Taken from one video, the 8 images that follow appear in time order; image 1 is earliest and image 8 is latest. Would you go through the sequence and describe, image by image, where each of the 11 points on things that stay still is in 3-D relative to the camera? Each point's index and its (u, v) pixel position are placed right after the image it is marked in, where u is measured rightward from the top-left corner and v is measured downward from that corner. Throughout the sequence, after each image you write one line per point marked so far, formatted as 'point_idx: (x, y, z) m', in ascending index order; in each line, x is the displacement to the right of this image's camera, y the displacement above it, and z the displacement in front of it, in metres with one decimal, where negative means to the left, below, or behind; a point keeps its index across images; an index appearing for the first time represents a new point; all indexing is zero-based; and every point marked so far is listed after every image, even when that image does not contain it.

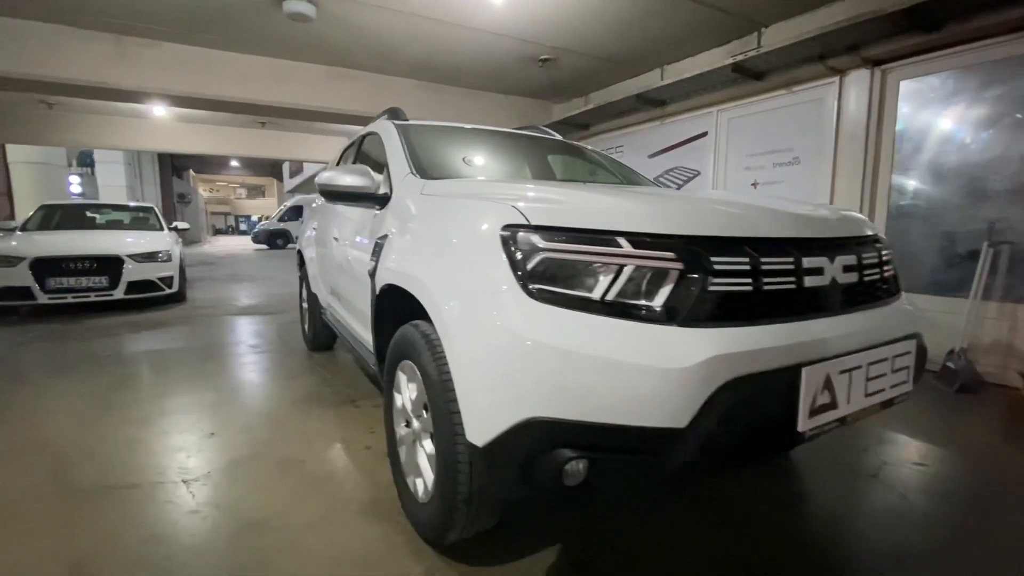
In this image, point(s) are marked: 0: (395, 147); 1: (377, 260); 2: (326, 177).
0: (-0.7, +0.8, +2.7) m
1: (-0.6, +0.1, +2.2) m
2: (-1.0, +0.6, +2.5) m
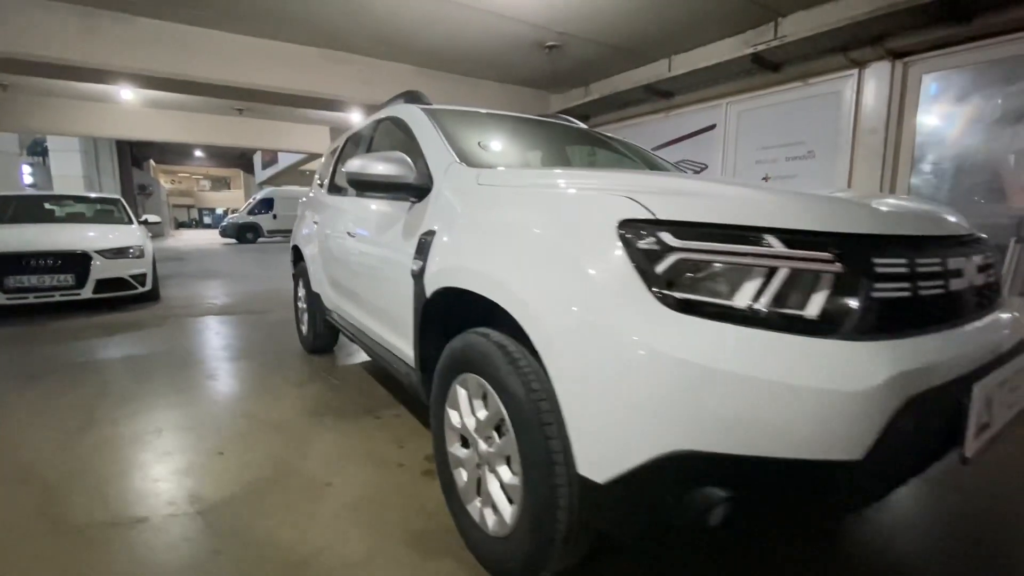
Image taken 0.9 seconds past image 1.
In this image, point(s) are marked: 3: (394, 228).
0: (-0.4, +0.8, +2.5) m
1: (-0.4, +0.1, +2.0) m
2: (-0.7, +0.6, +2.2) m
3: (-0.6, +0.3, +2.4) m
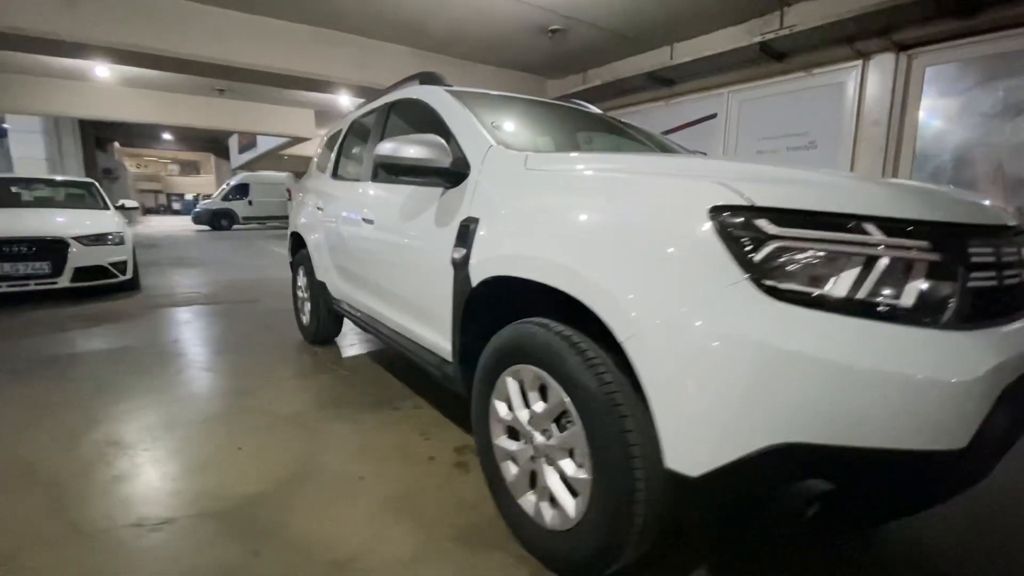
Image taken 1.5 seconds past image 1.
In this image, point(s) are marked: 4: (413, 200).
0: (-0.3, +0.9, +2.4) m
1: (-0.2, +0.2, +1.9) m
2: (-0.6, +0.6, +2.1) m
3: (-0.4, +0.4, +2.3) m
4: (-0.5, +0.5, +2.4) m
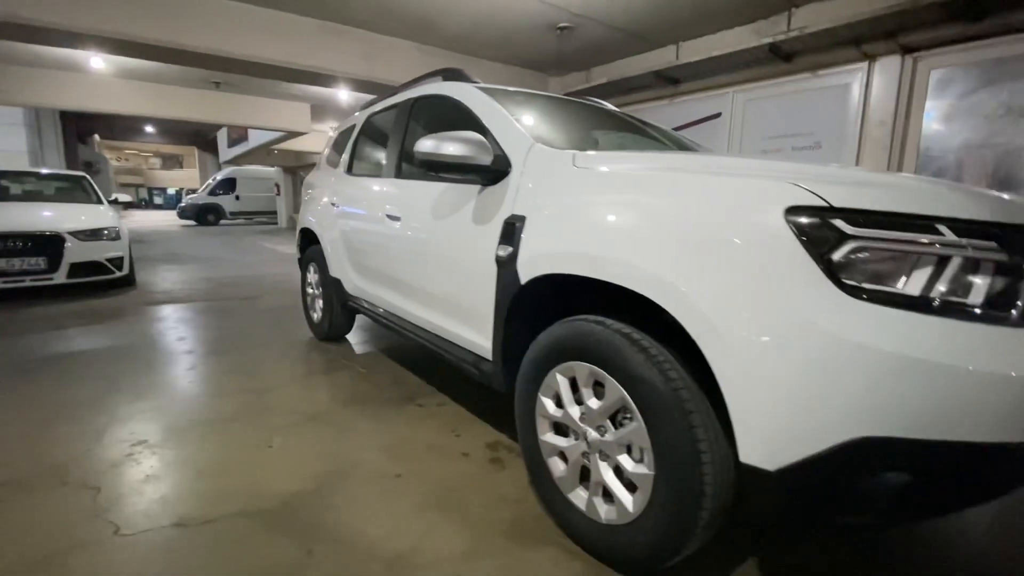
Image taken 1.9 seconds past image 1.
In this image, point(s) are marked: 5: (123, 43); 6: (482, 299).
0: (-0.1, +0.9, +2.4) m
1: (0.0, +0.2, +1.9) m
2: (-0.4, +0.6, +2.1) m
3: (-0.3, +0.4, +2.3) m
4: (-0.3, +0.5, +2.4) m
5: (-4.1, +2.6, +5.0) m
6: (-0.1, 0.0, +2.1) m
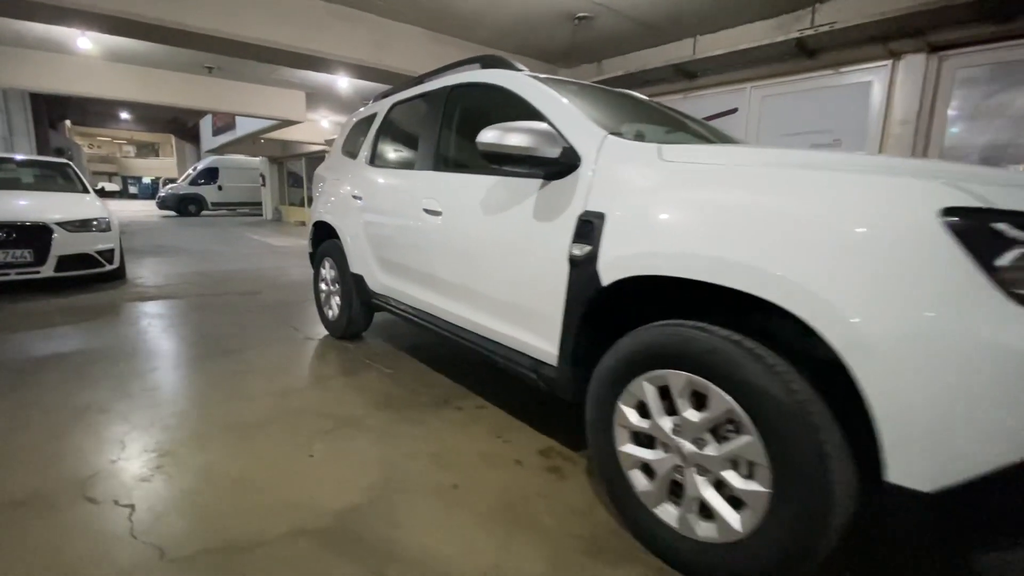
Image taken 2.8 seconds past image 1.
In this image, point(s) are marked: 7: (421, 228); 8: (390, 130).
0: (+0.2, +0.9, +2.3) m
1: (+0.3, +0.2, +1.8) m
2: (-0.1, +0.6, +2.0) m
3: (0.0, +0.4, +2.2) m
4: (-0.1, +0.5, +2.3) m
5: (-3.9, +2.6, +4.7) m
6: (+0.2, -0.1, +2.0) m
7: (-0.6, +0.4, +2.9) m
8: (-0.9, +1.2, +3.6) m
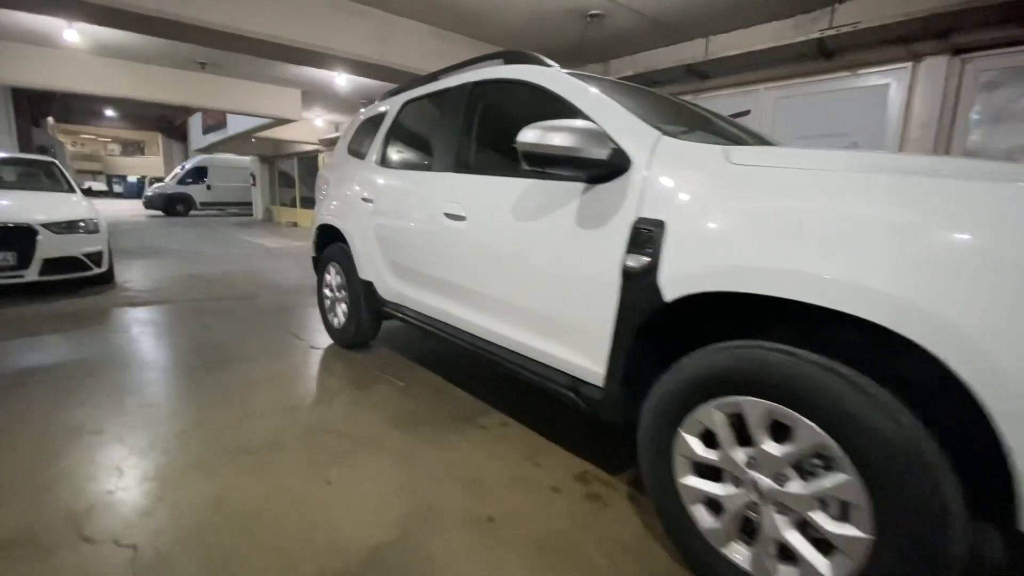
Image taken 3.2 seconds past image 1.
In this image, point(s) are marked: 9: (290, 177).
0: (+0.3, +0.8, +2.1) m
1: (+0.4, +0.1, +1.6) m
2: (+0.1, +0.6, +1.8) m
3: (+0.2, +0.3, +2.0) m
4: (+0.1, +0.4, +2.1) m
5: (-3.7, +2.6, +4.4) m
6: (+0.3, -0.1, +1.8) m
7: (-0.4, +0.3, +2.7) m
8: (-0.8, +1.1, +3.4) m
9: (-8.4, +4.2, +17.9) m
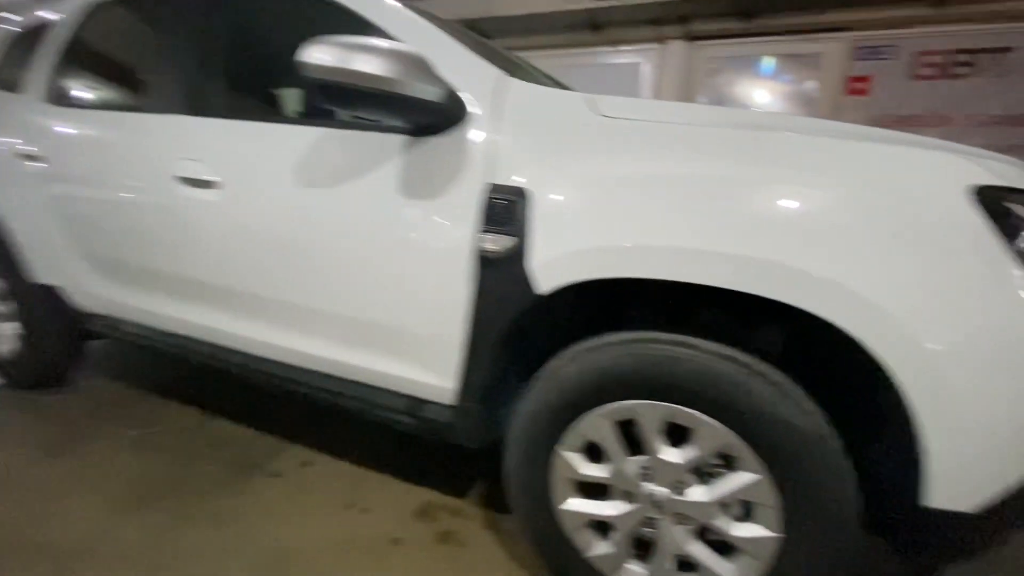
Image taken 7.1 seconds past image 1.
0: (-0.4, +0.9, +1.5) m
1: (0.0, +0.2, +1.2) m
2: (-0.5, +0.6, +1.2) m
3: (-0.4, +0.3, +1.4) m
4: (-0.6, +0.4, +1.5) m
5: (-5.2, +2.3, +1.7) m
6: (-0.2, -0.1, +1.4) m
7: (-1.3, +0.3, +1.8) m
8: (-2.0, +1.1, +2.2) m
9: (-15.3, +4.0, +11.7) m
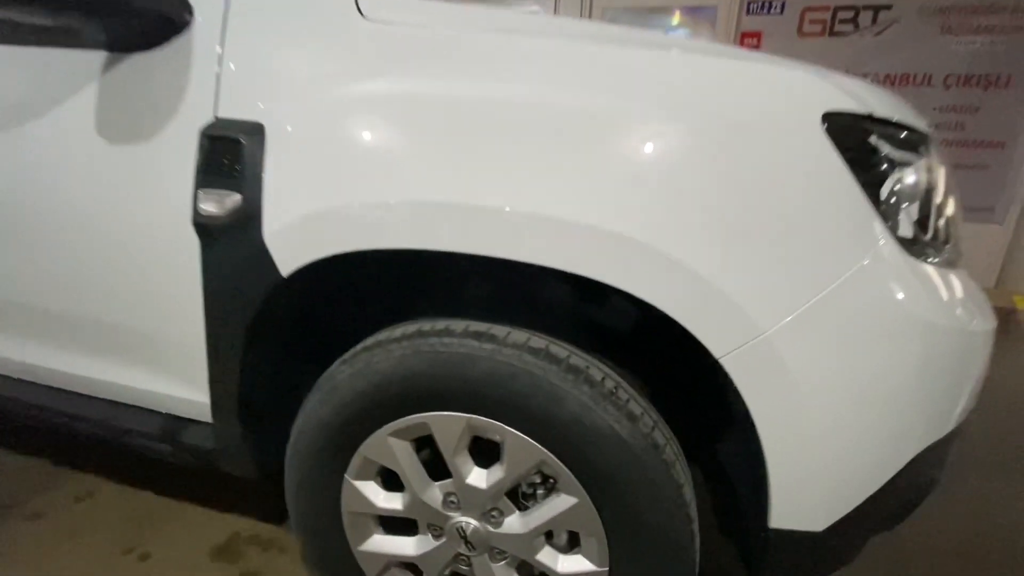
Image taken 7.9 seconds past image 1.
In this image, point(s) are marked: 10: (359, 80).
0: (-0.9, +0.9, +1.1) m
1: (-0.5, +0.2, +0.9) m
2: (-0.9, +0.6, +0.7) m
3: (-1.0, +0.4, +1.0) m
4: (-1.1, +0.5, +1.0) m
5: (-5.7, +2.1, +0.5) m
6: (-0.7, 0.0, +1.0) m
7: (-1.8, +0.3, +1.2) m
8: (-2.6, +1.1, +1.5) m
9: (-17.3, +4.0, +8.9) m
10: (-0.3, +0.4, +0.9) m
